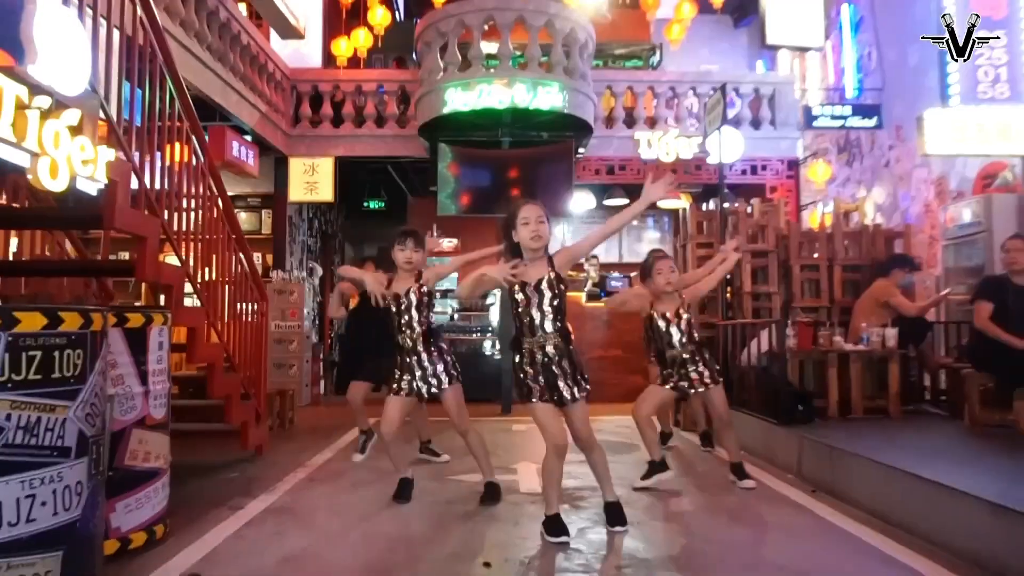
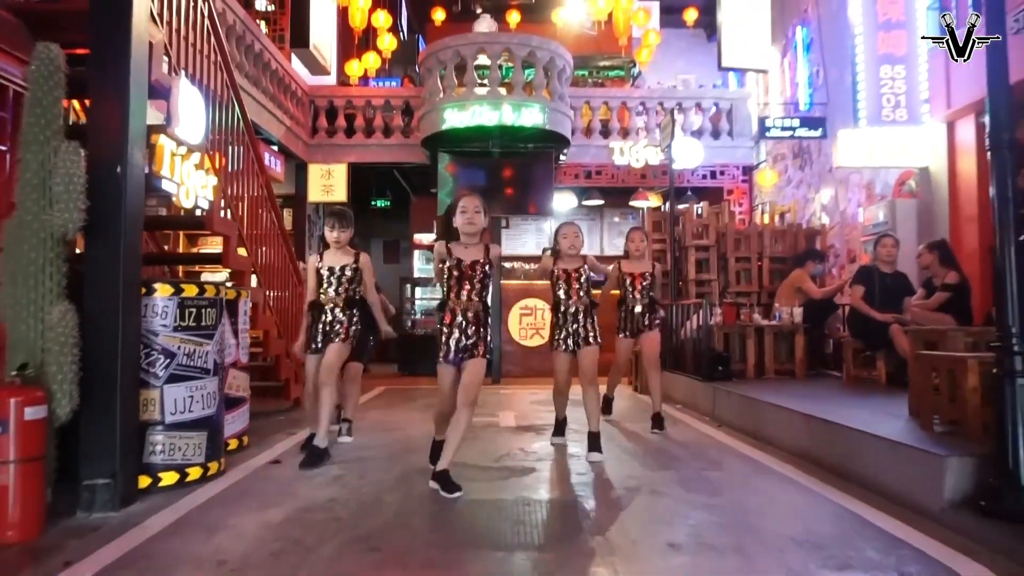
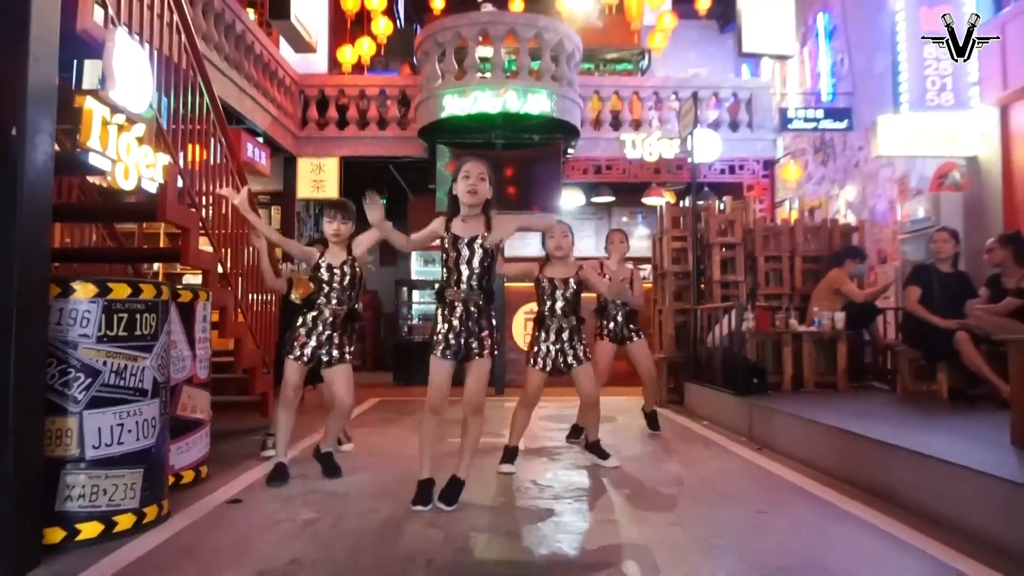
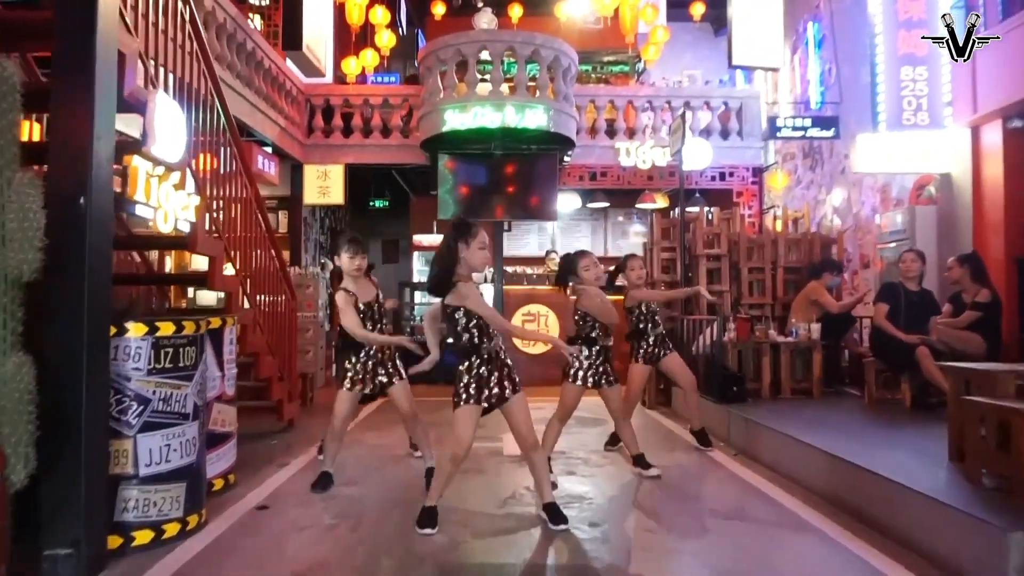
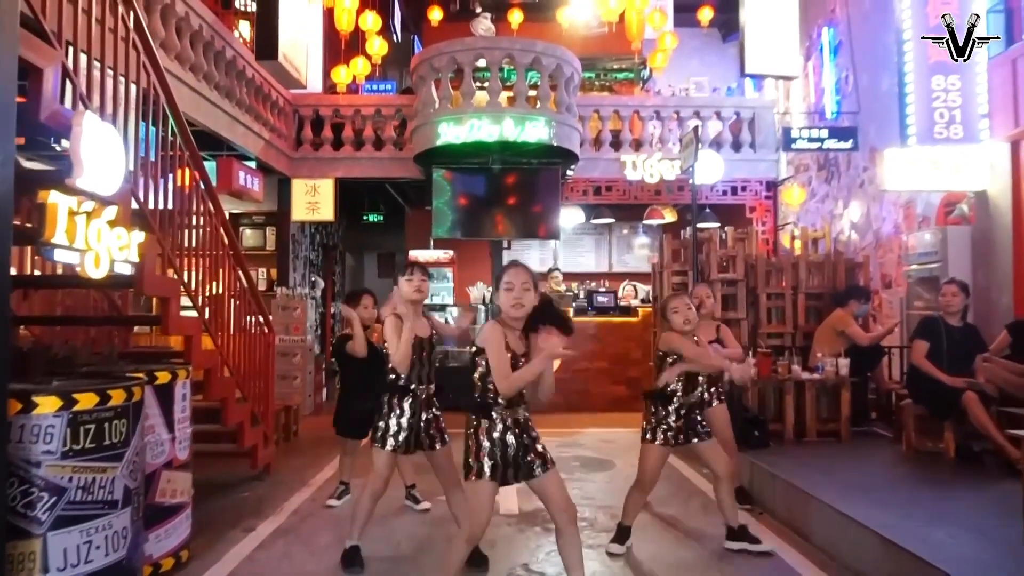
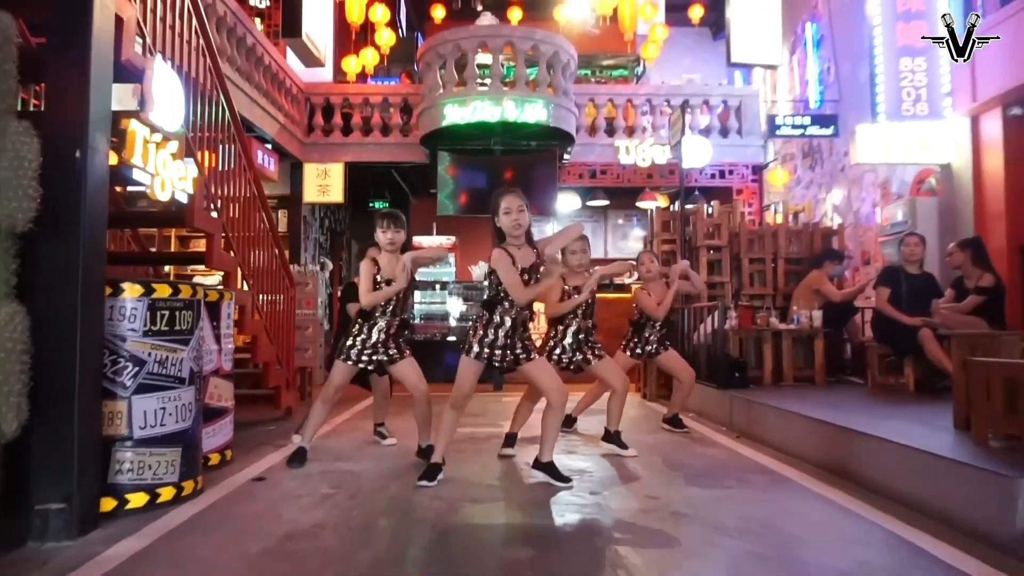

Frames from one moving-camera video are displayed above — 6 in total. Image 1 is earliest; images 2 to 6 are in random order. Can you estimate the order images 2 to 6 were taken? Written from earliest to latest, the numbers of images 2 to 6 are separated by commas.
3, 6, 2, 4, 5
